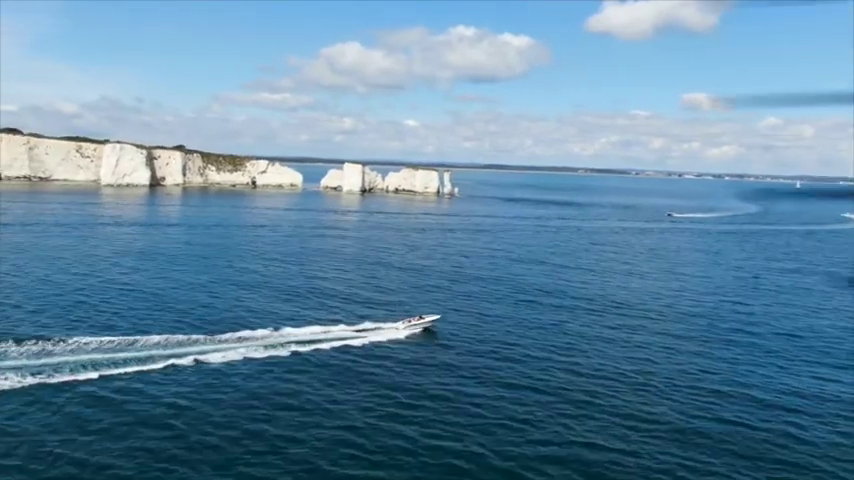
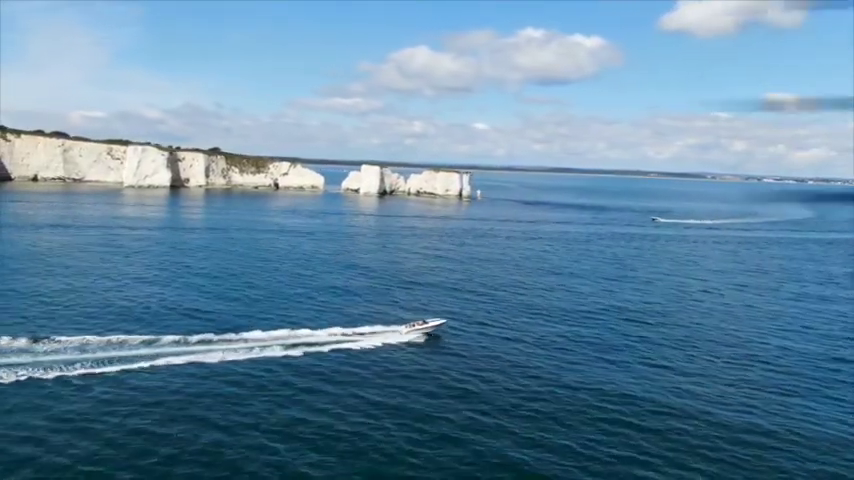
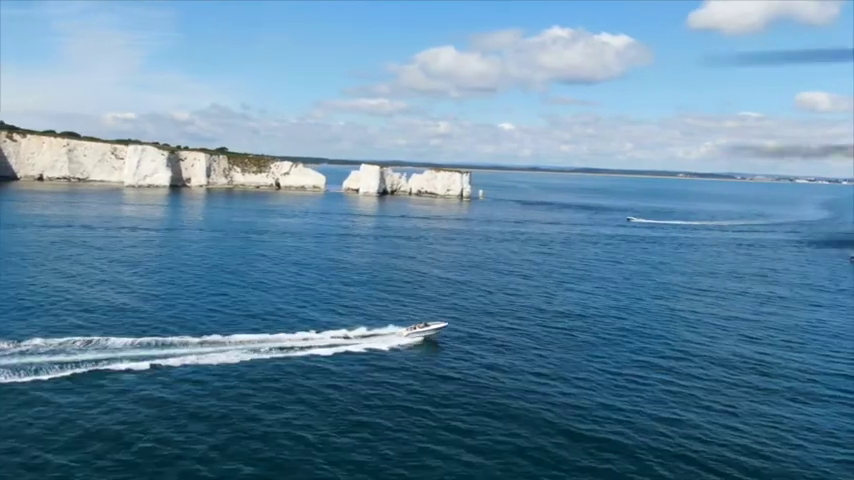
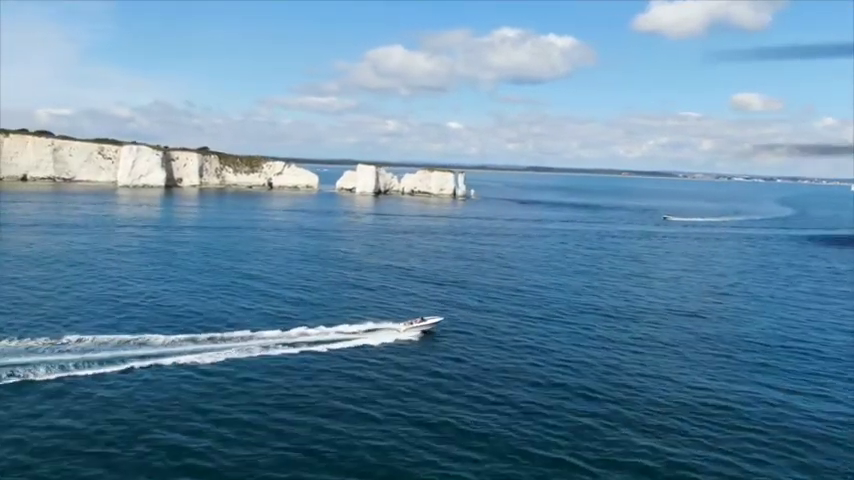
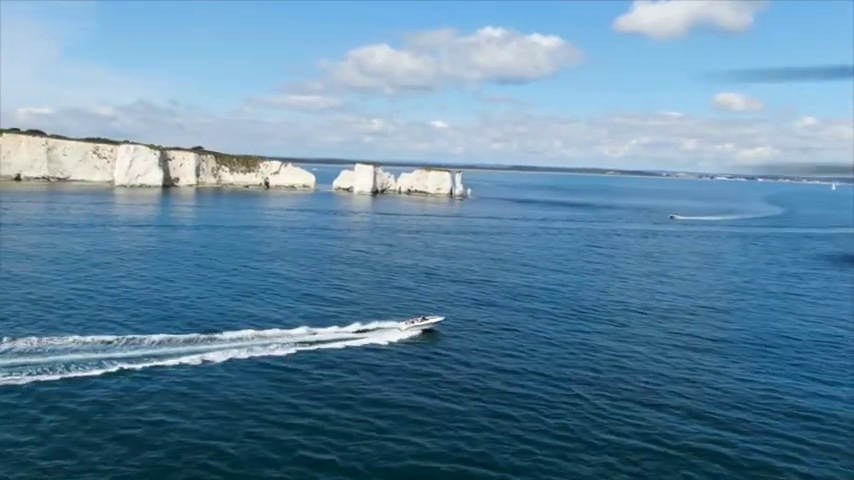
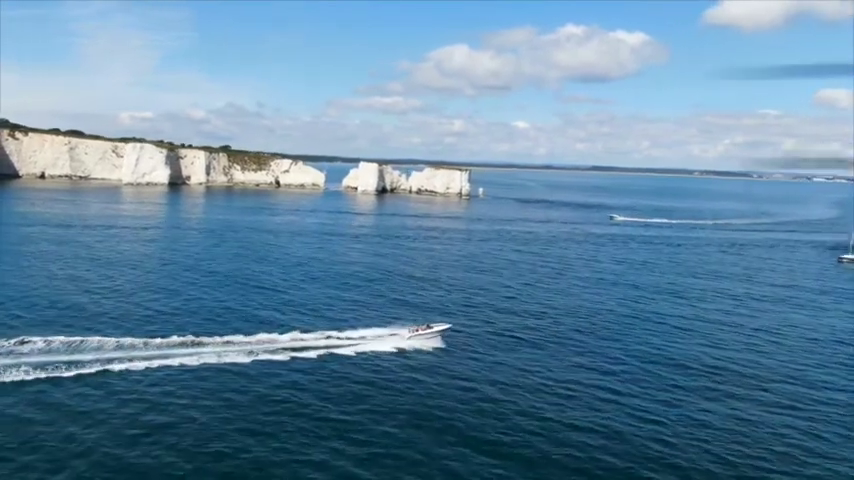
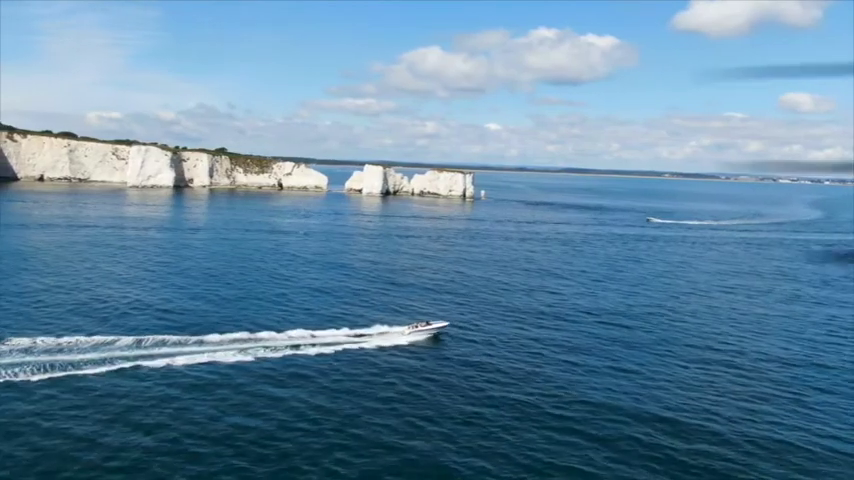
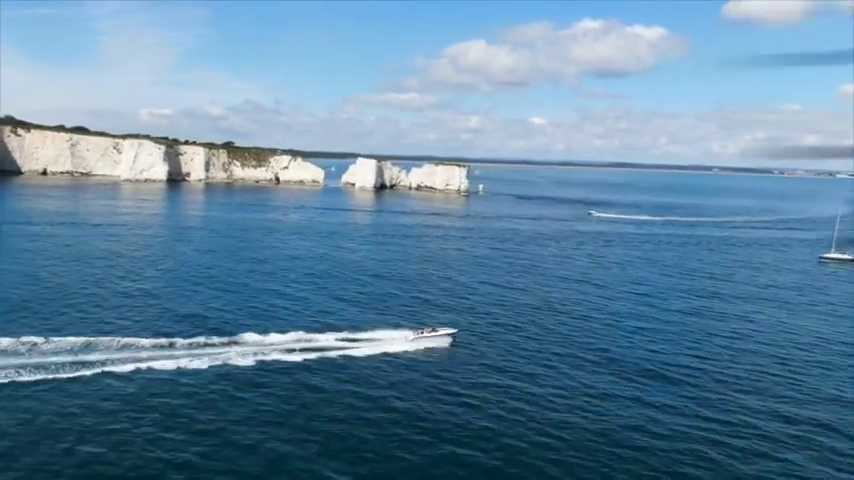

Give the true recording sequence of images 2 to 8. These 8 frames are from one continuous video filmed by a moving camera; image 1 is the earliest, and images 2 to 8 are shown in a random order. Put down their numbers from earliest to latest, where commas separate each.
5, 4, 2, 7, 3, 6, 8
